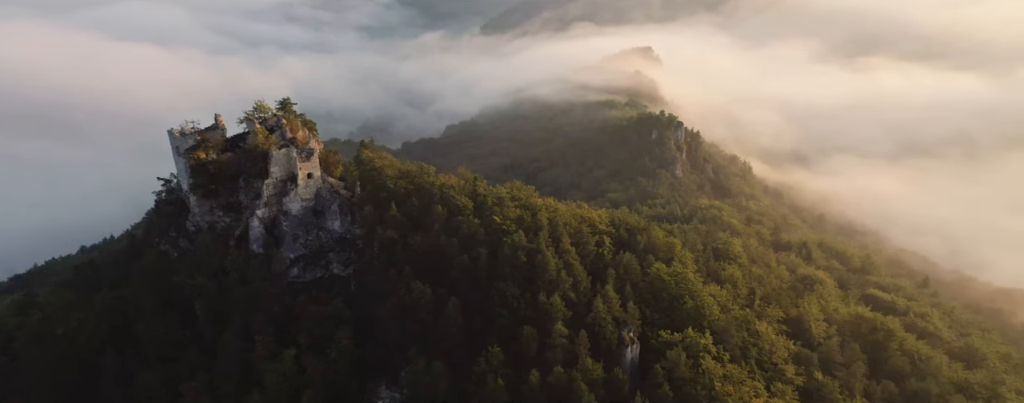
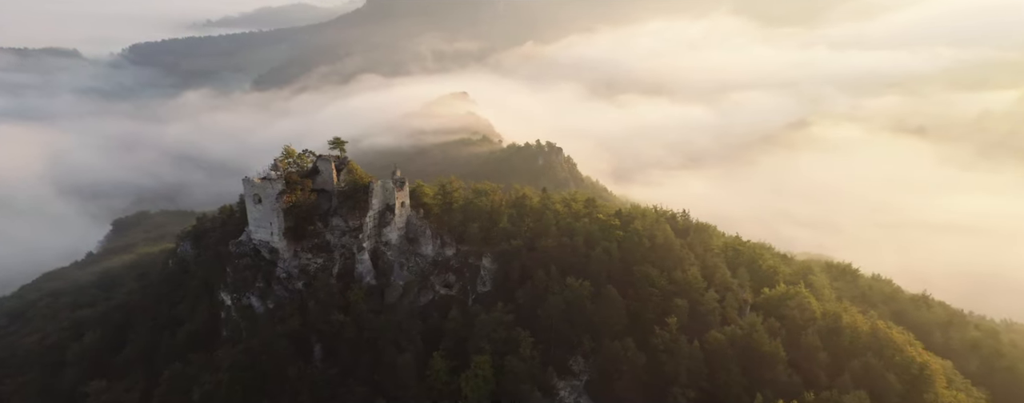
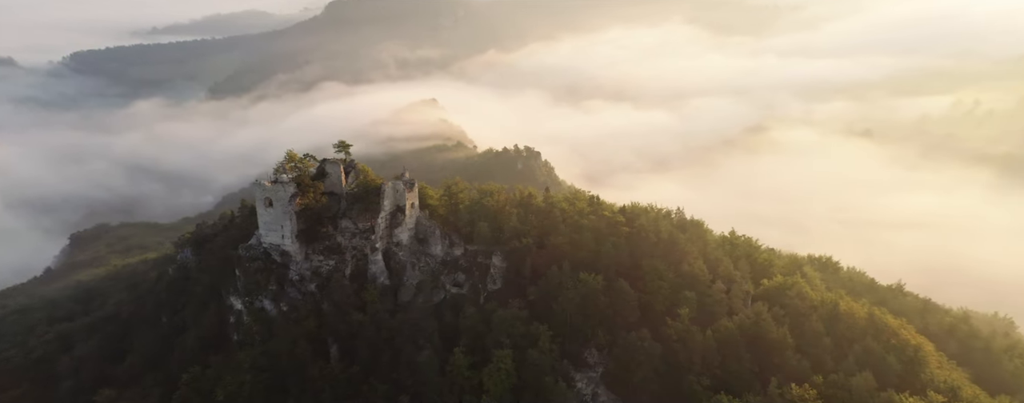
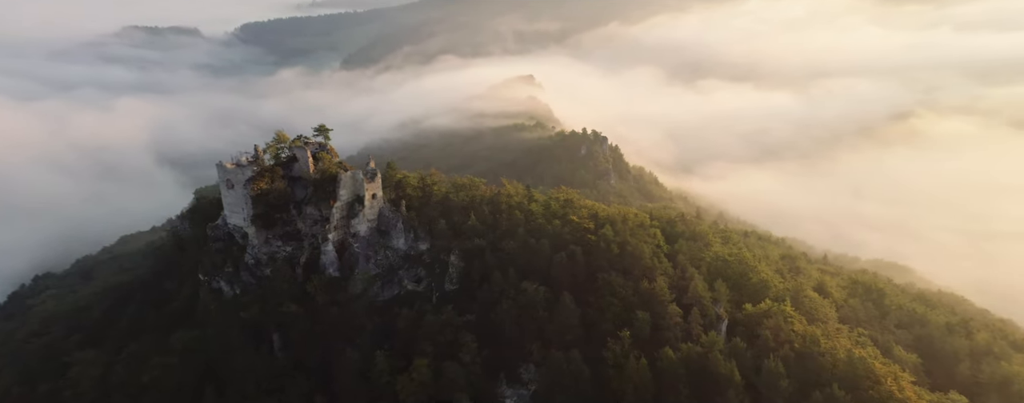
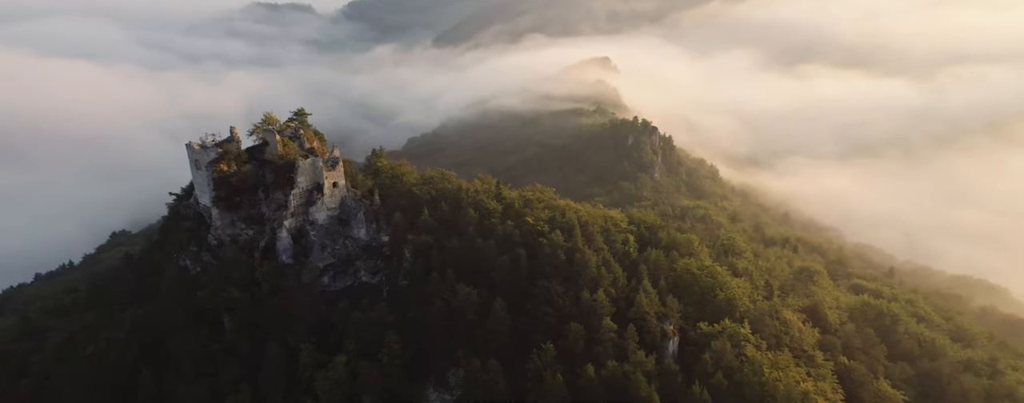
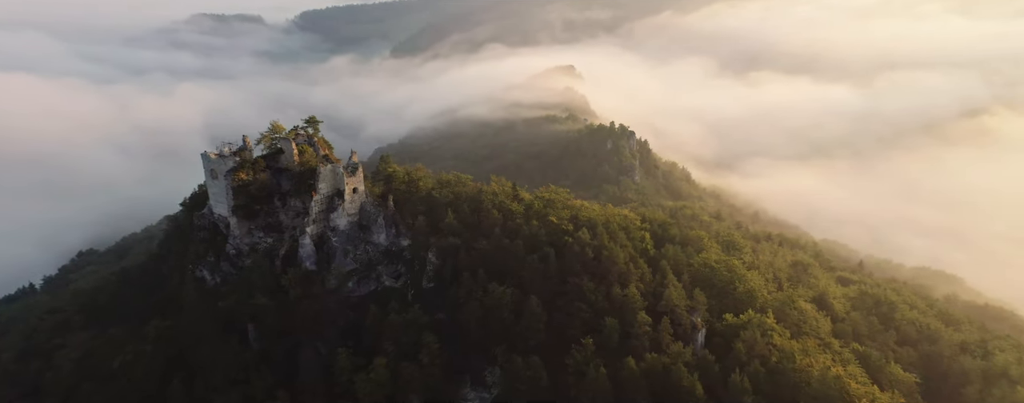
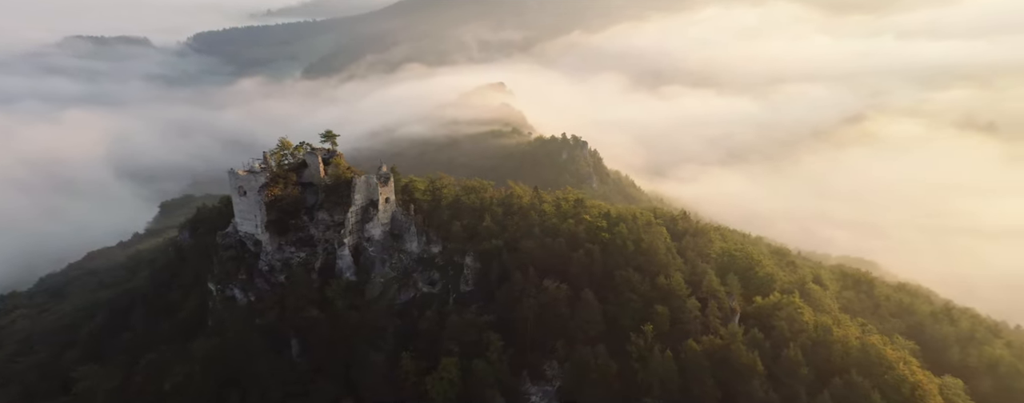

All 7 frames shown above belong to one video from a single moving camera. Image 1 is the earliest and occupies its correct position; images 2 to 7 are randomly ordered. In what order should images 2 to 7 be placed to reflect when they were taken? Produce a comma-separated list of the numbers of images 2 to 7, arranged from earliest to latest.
5, 6, 4, 7, 2, 3
